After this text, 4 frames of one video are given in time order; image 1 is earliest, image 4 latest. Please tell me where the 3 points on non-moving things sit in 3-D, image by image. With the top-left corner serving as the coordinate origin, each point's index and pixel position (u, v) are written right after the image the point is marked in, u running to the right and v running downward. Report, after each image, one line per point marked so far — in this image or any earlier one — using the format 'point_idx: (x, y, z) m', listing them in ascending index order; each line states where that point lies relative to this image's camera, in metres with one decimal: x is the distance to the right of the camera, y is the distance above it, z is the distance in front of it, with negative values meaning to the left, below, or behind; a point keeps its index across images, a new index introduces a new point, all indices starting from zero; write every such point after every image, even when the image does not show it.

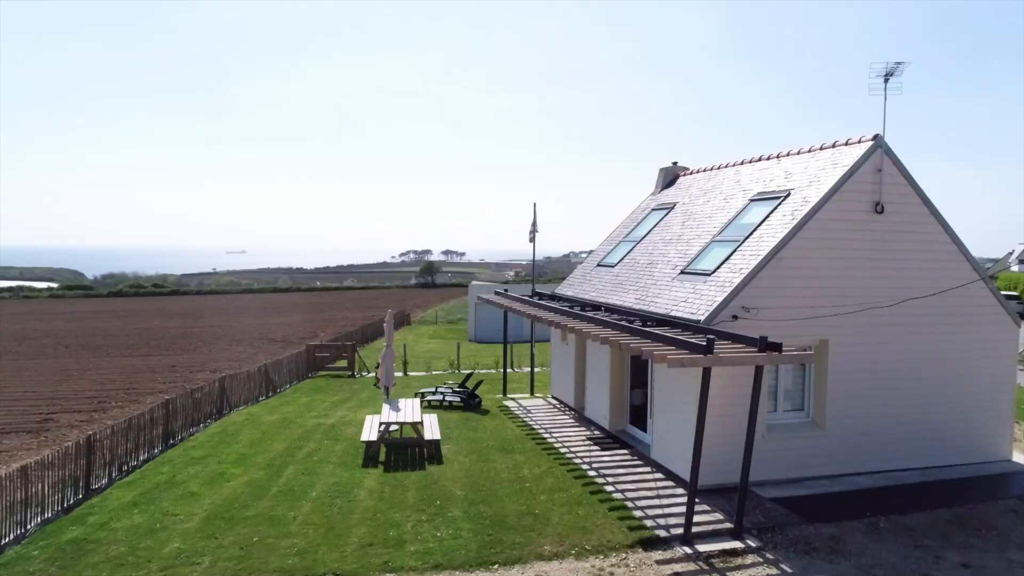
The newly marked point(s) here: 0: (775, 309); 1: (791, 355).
0: (+4.0, -0.3, +9.6) m
1: (+3.3, -0.8, +7.5) m
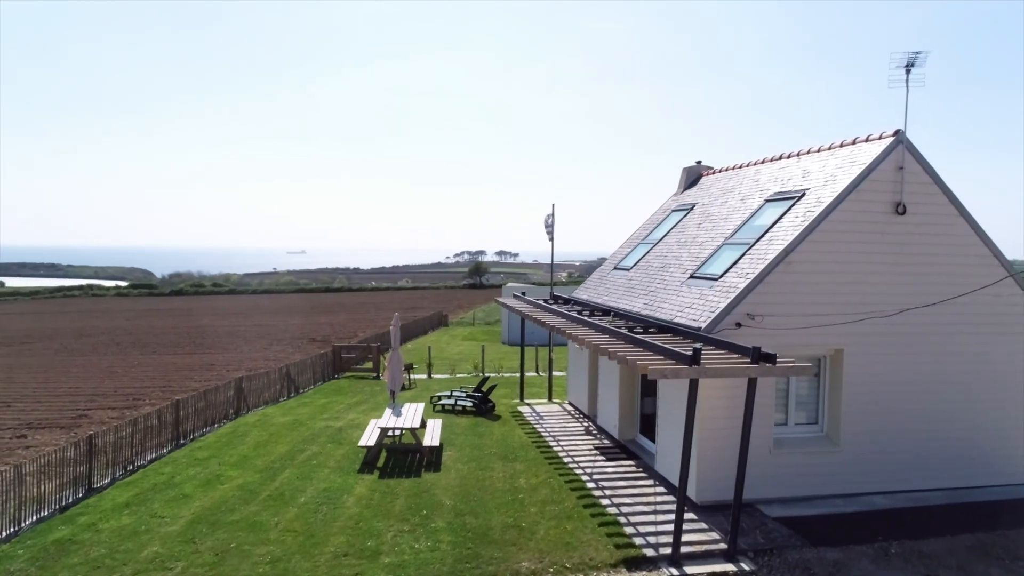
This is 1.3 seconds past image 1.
0: (+3.9, -0.4, +9.0) m
1: (+3.0, -0.9, +7.0) m
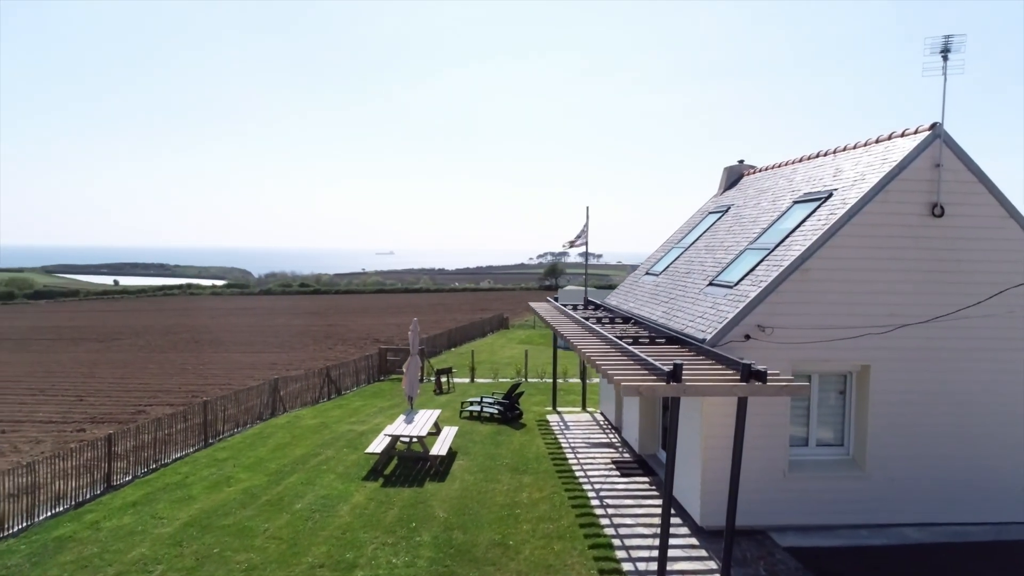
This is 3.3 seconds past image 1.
0: (+3.8, -0.5, +8.3) m
1: (+2.7, -1.0, +6.4) m
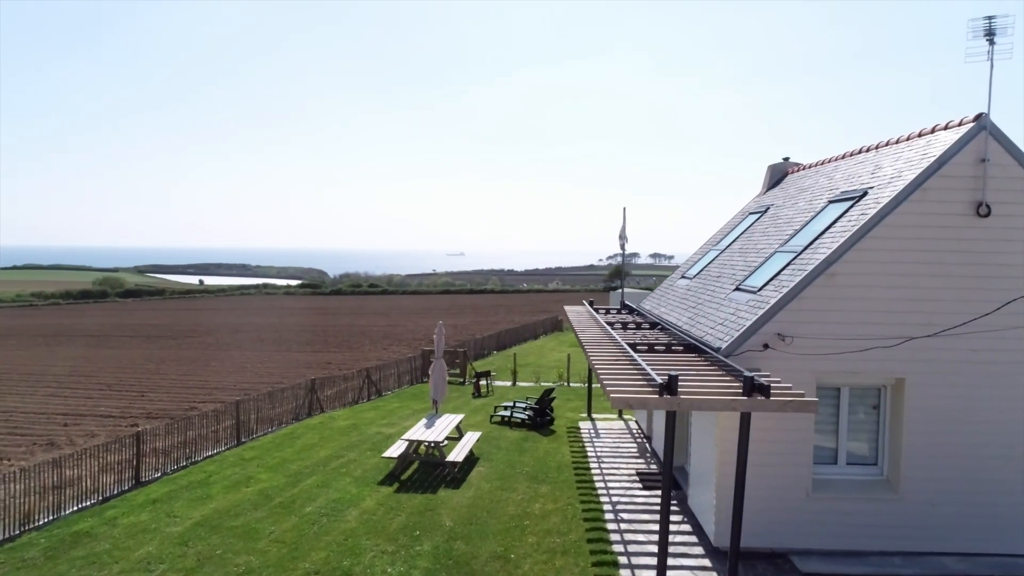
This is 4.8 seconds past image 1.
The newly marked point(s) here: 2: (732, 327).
0: (+3.8, -0.6, +7.7) m
1: (+2.6, -1.1, +5.9) m
2: (+2.9, -0.5, +8.4) m
